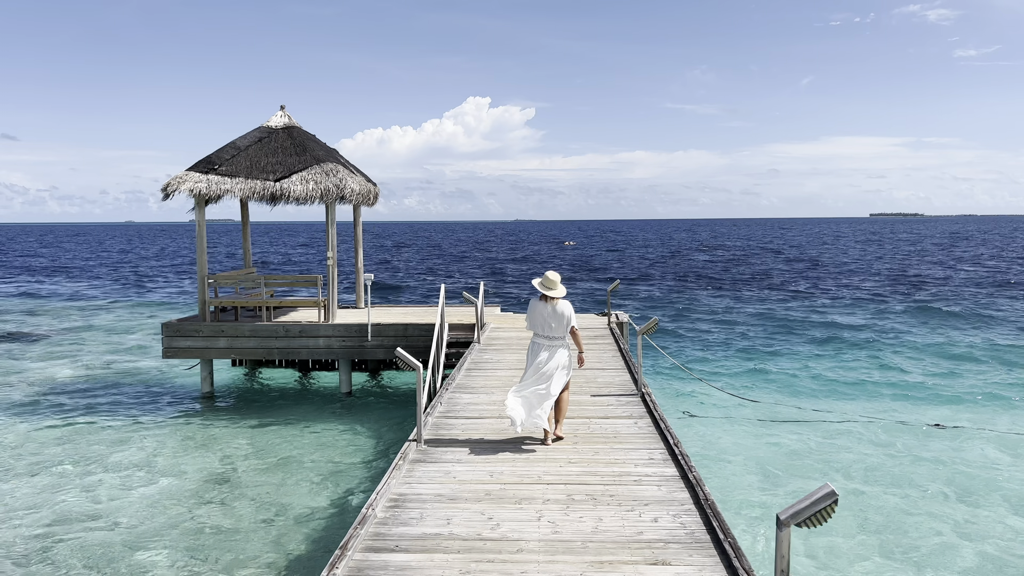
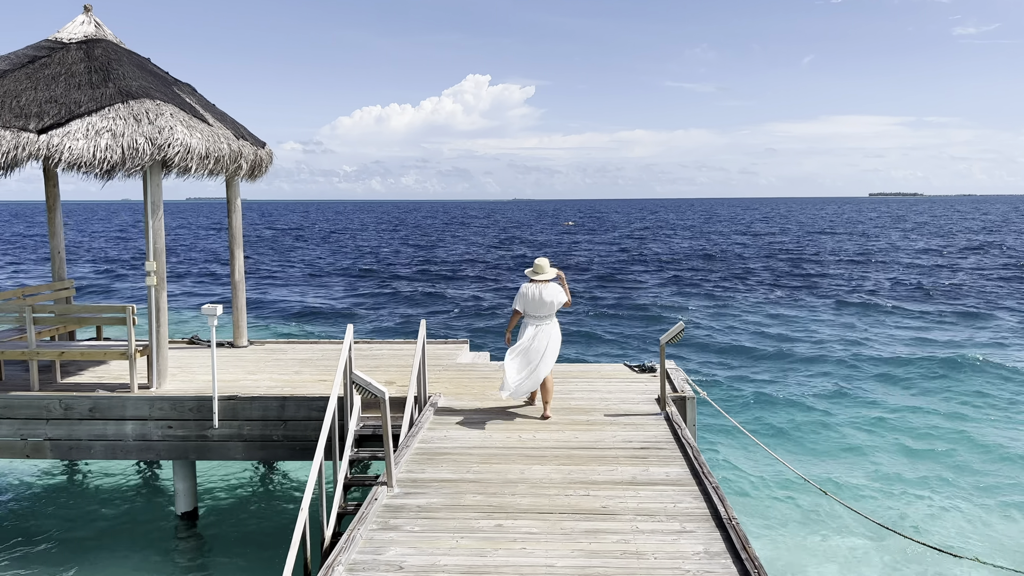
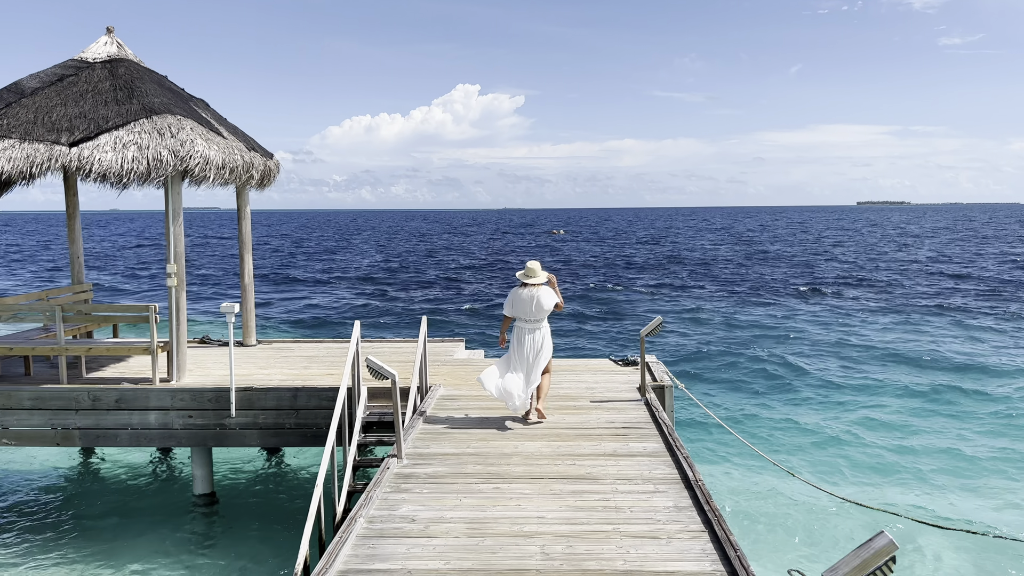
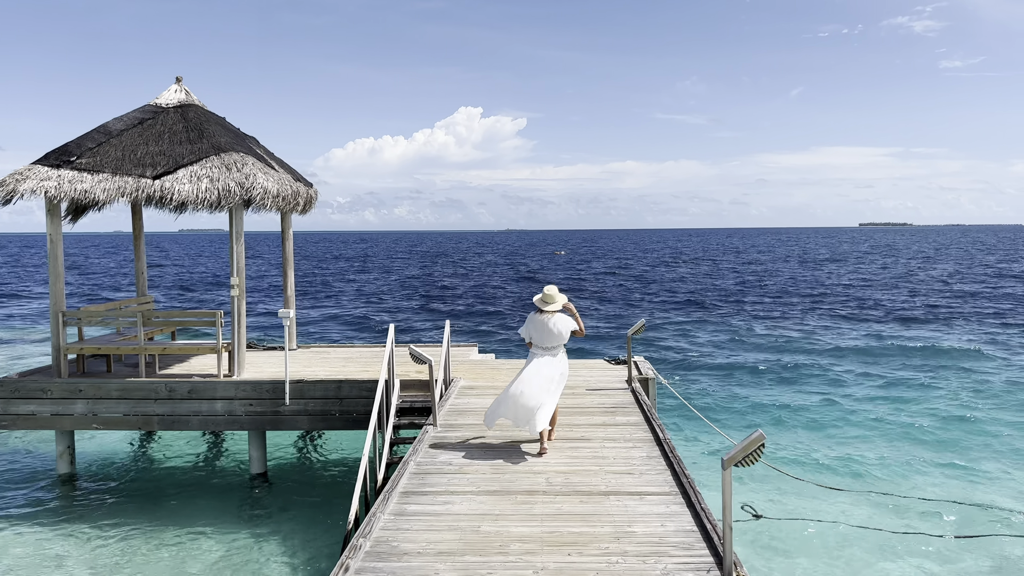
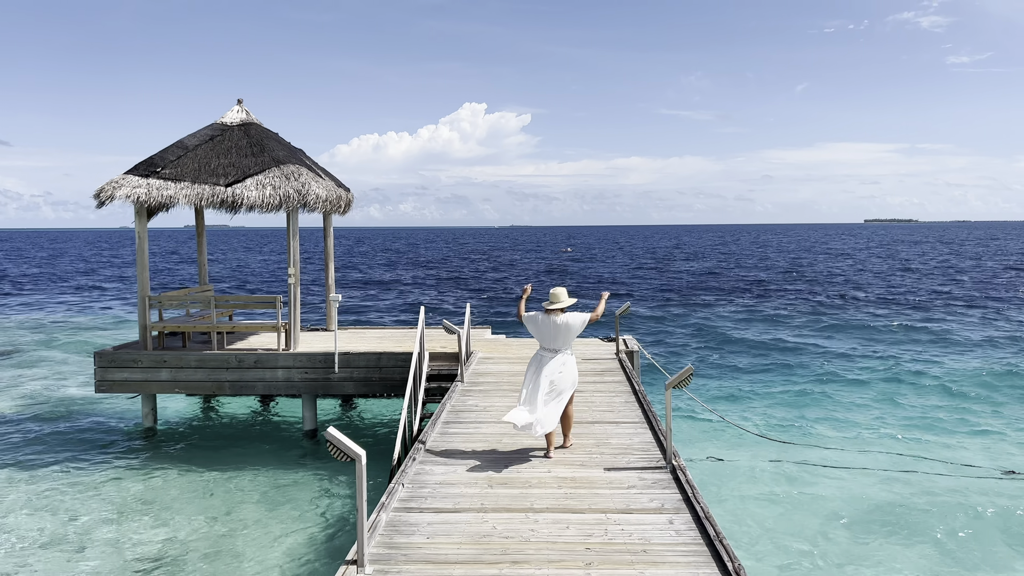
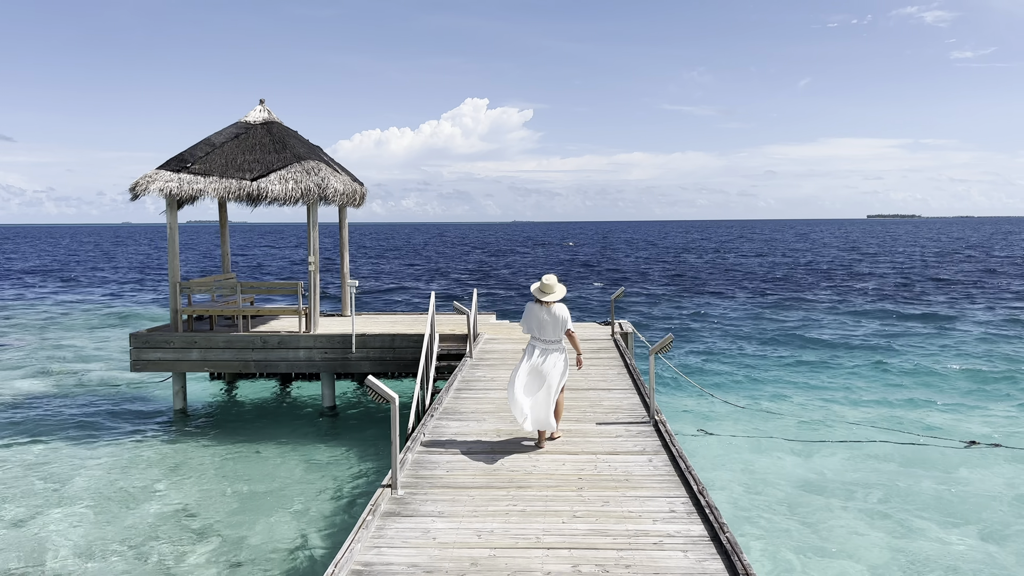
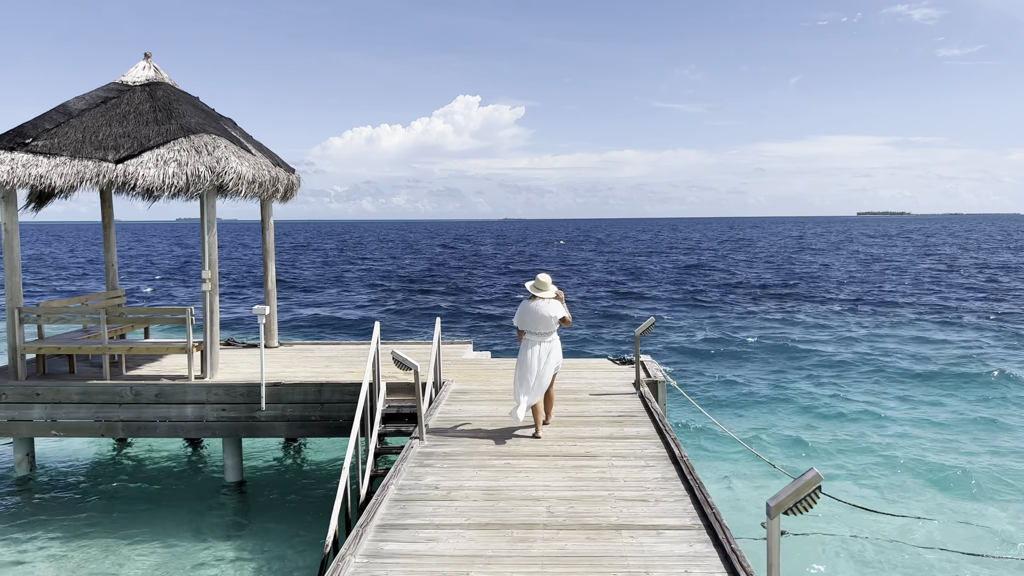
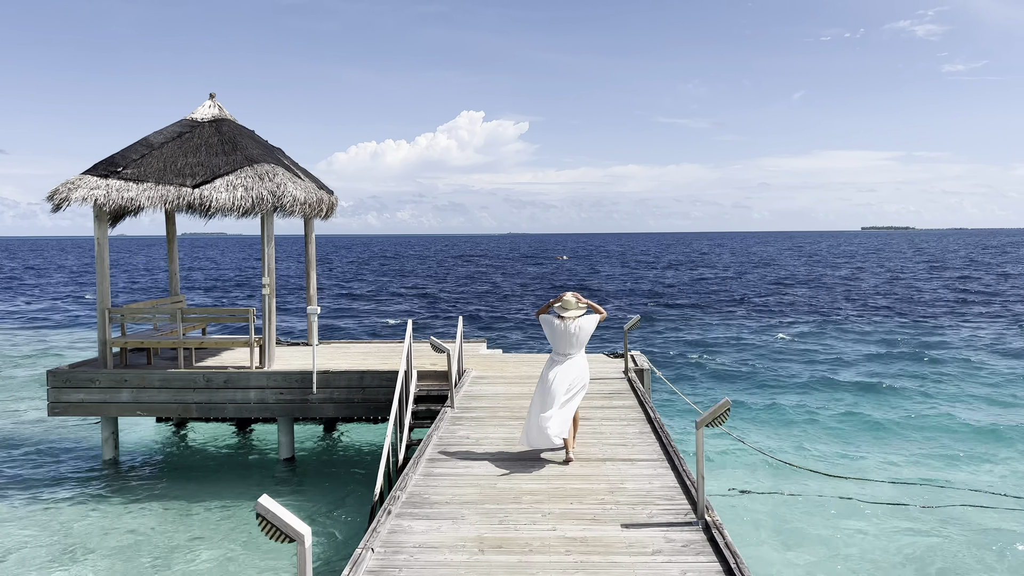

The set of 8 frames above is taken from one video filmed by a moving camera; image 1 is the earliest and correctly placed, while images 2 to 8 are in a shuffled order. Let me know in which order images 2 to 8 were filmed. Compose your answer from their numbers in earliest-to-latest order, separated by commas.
6, 5, 8, 4, 7, 3, 2
